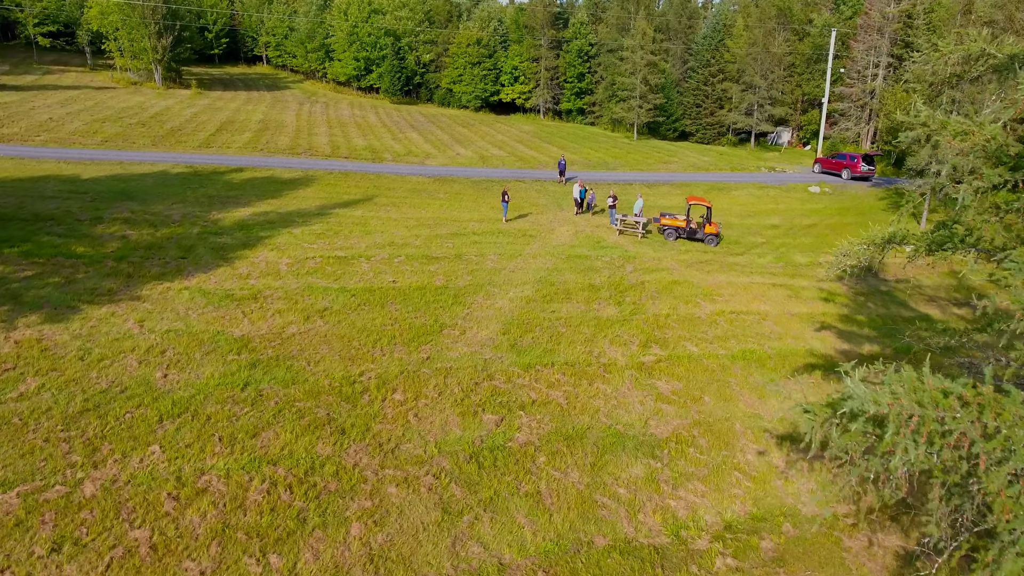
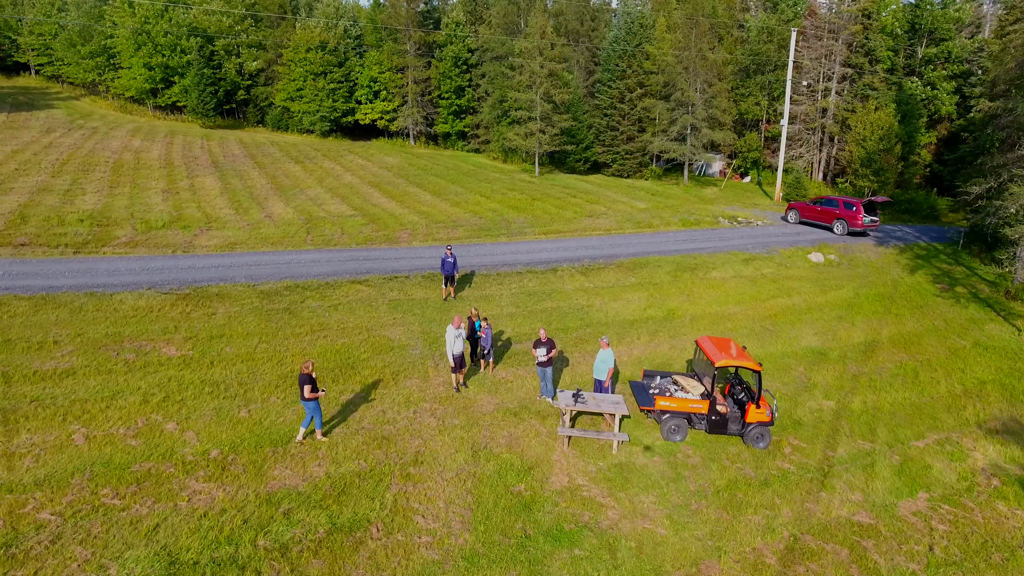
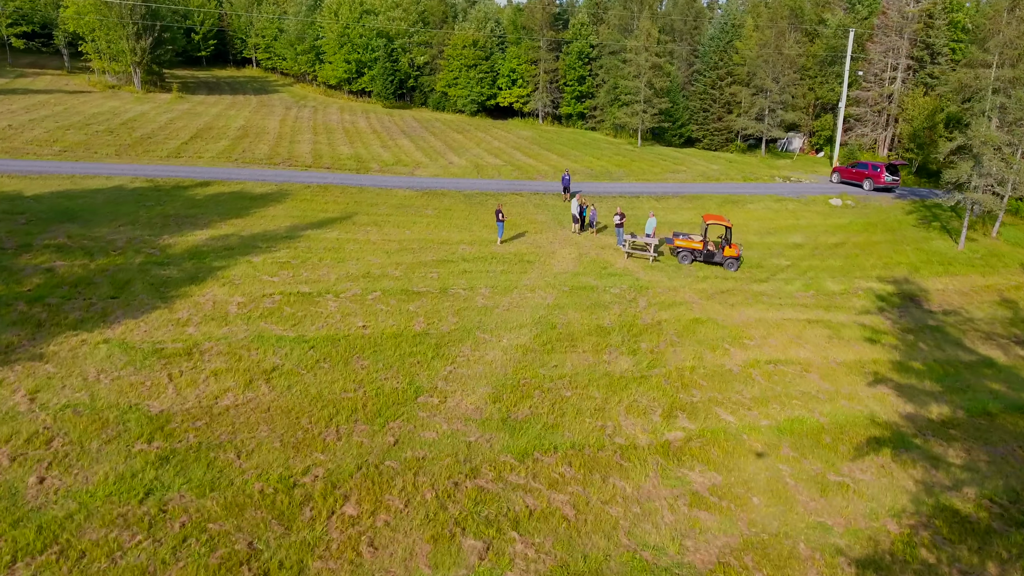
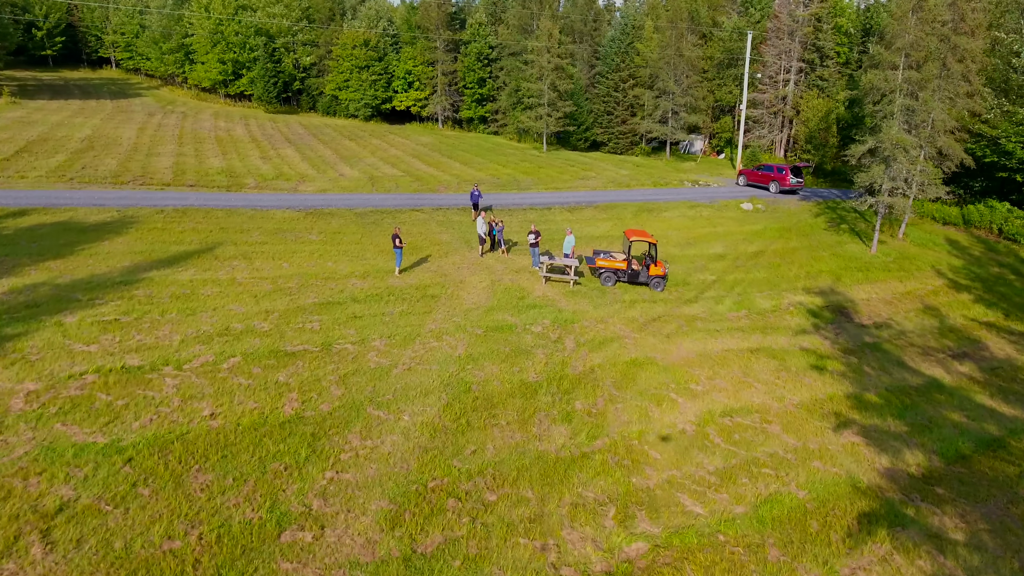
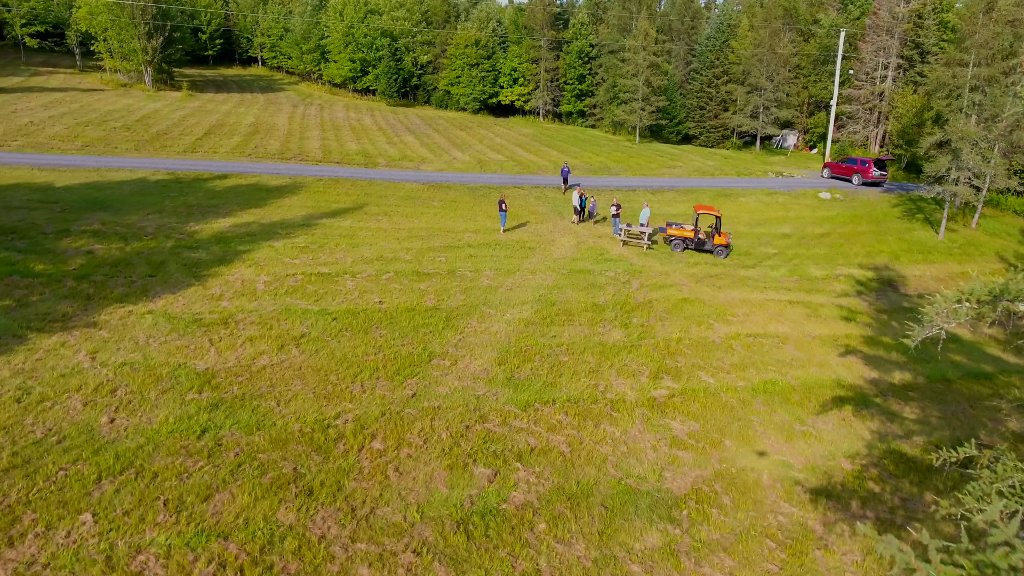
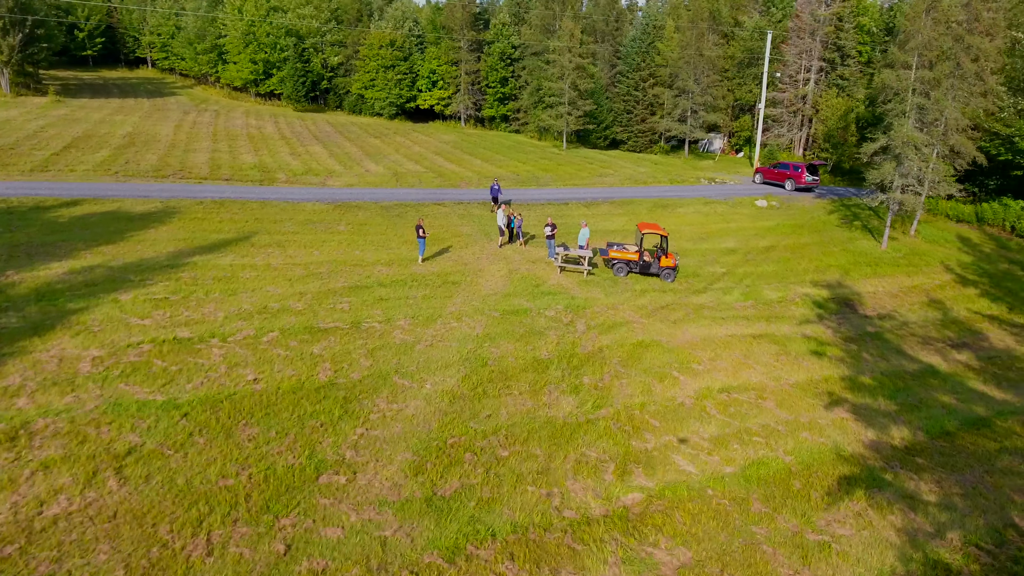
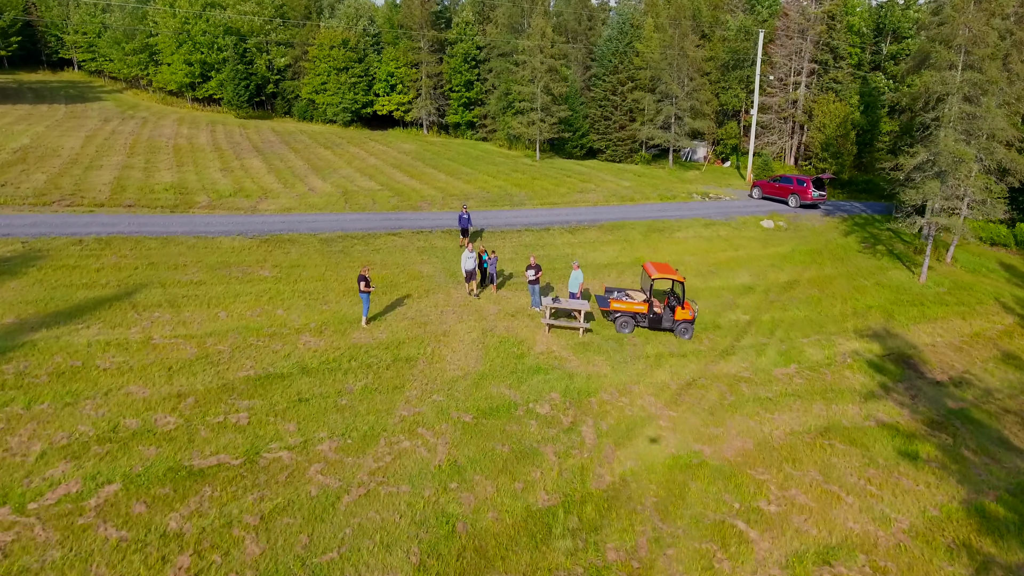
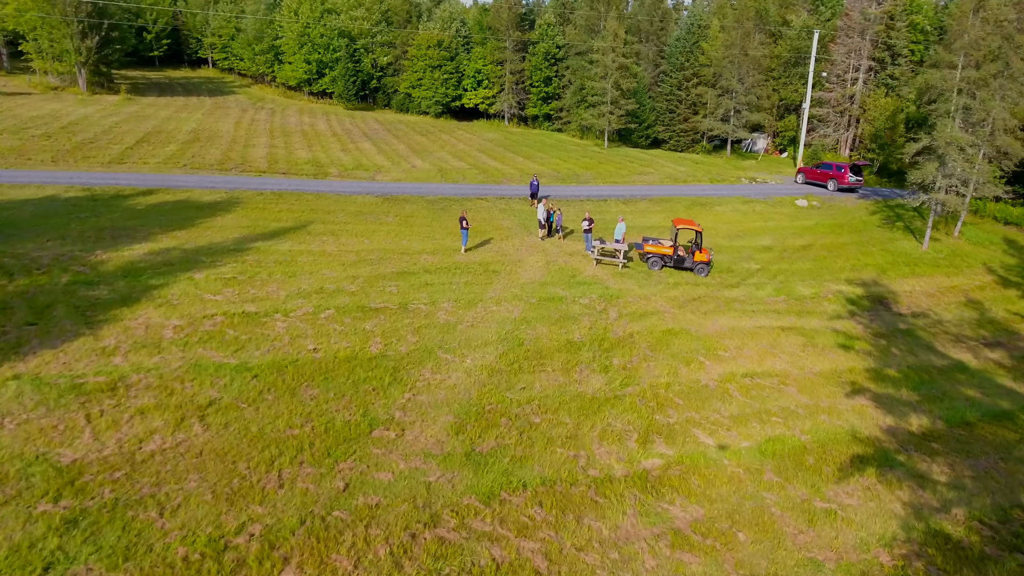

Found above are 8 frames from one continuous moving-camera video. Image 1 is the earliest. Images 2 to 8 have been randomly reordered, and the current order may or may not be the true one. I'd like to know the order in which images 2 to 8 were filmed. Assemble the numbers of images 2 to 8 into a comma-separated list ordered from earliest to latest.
5, 3, 8, 6, 4, 7, 2
